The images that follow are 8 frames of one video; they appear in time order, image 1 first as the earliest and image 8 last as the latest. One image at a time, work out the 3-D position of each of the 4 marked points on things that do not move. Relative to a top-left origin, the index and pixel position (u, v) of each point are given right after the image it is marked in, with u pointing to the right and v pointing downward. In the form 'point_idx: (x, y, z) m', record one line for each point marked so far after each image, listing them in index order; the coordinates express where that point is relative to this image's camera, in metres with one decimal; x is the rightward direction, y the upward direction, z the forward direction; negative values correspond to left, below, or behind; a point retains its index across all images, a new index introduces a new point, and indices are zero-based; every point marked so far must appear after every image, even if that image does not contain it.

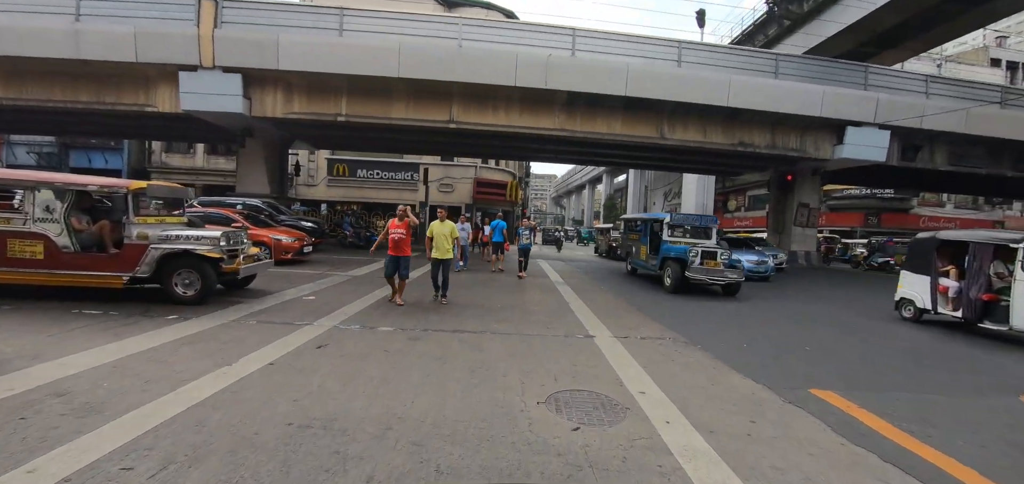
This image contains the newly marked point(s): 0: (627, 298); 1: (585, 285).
0: (+3.2, -1.5, +10.9) m
1: (+2.4, -1.3, +12.6) m
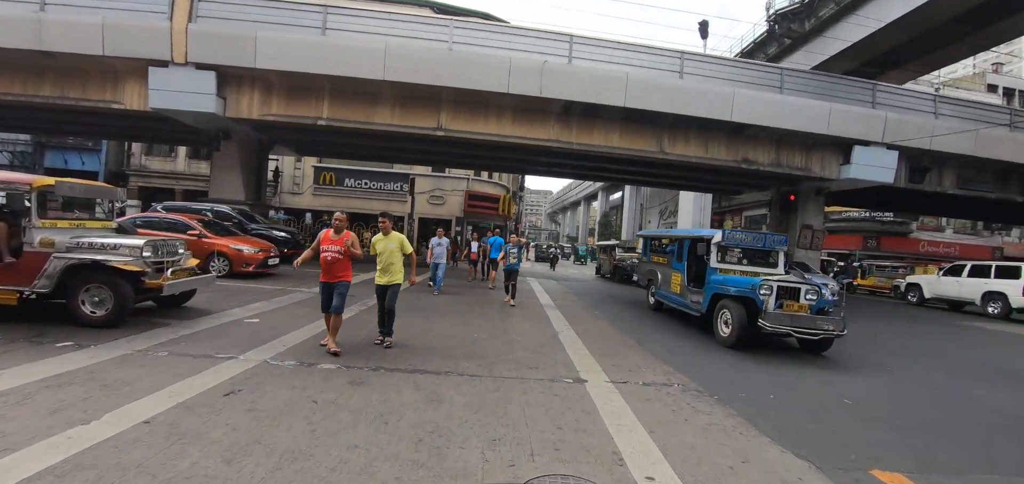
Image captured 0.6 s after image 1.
0: (+2.8, -2.0, +9.6) m
1: (+1.8, -1.8, +11.3) m
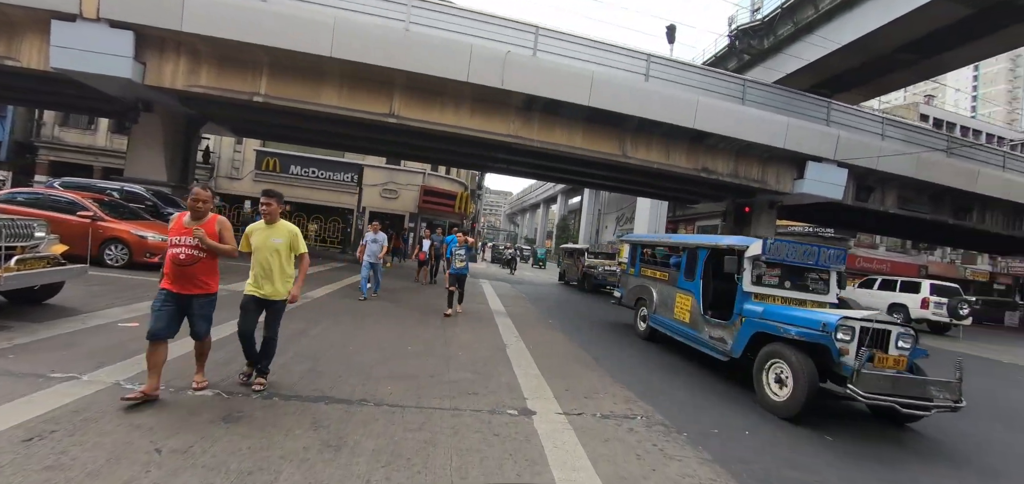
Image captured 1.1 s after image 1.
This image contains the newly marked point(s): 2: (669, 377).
0: (+1.5, -2.1, +8.7) m
1: (+0.5, -1.9, +10.3) m
2: (+2.7, -2.3, +6.6) m
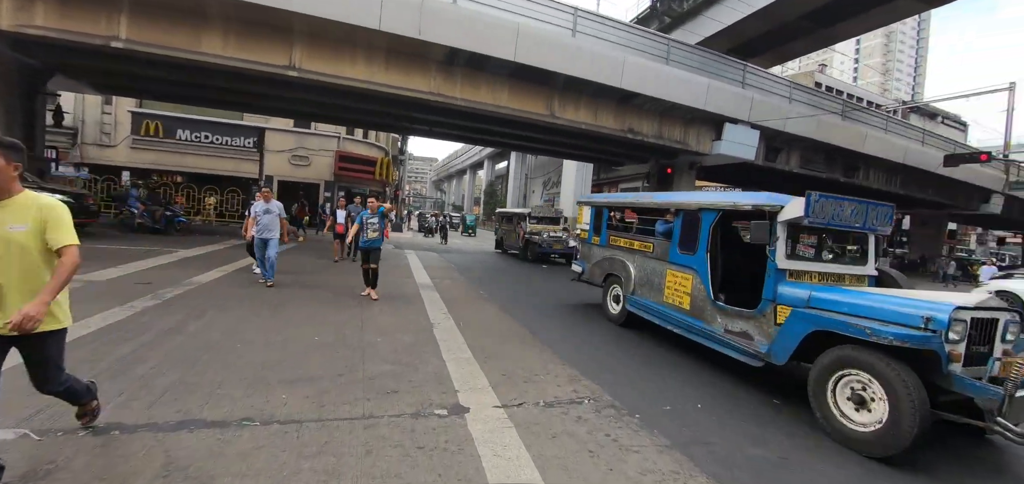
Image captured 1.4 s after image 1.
0: (+0.1, -1.4, +8.2) m
1: (-1.3, -1.1, +9.5) m
2: (+1.6, -1.6, +6.3) m
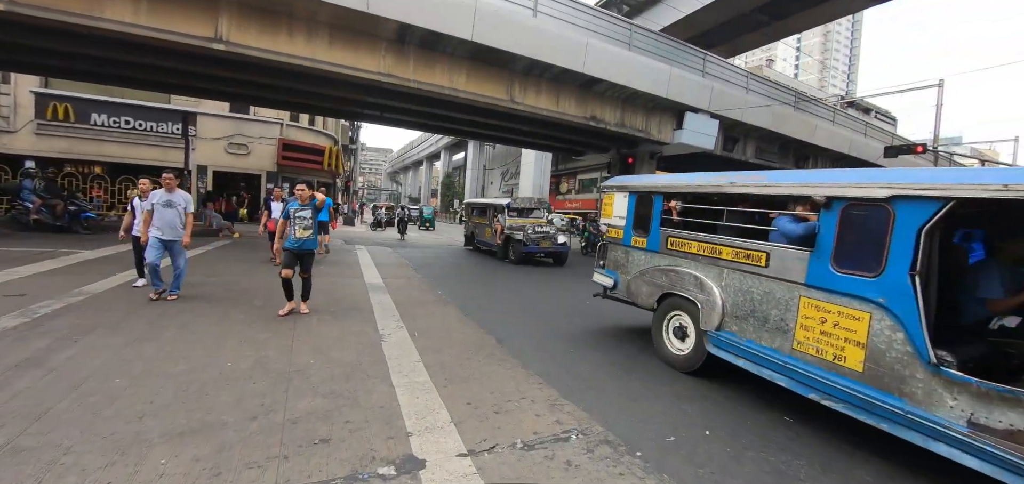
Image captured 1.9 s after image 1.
0: (-0.6, -1.3, +7.3) m
1: (-2.1, -1.0, +8.5) m
2: (+1.1, -1.6, +5.6) m
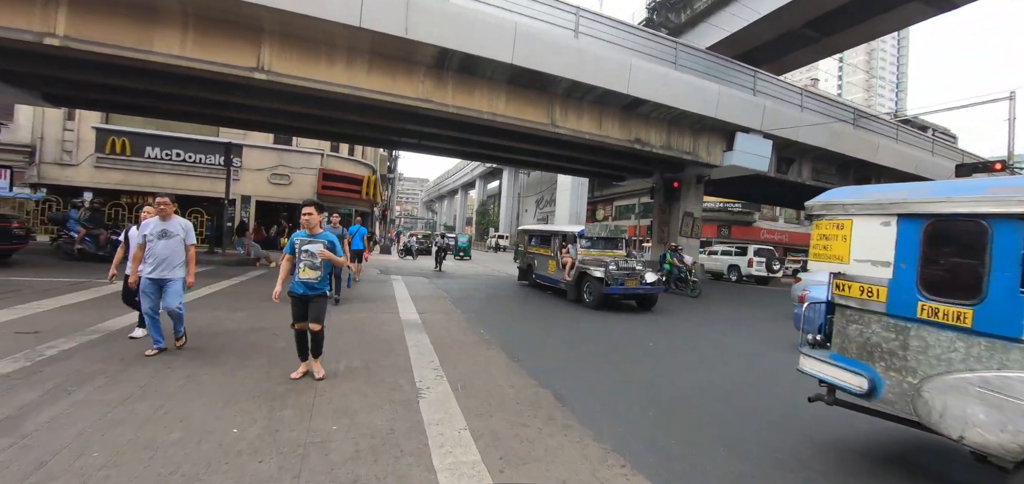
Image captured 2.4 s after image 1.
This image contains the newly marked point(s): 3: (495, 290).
0: (+0.3, -1.8, +6.3) m
1: (-1.1, -1.6, +7.6) m
2: (+1.9, -2.0, +4.4) m
3: (-0.5, -1.6, +12.4) m
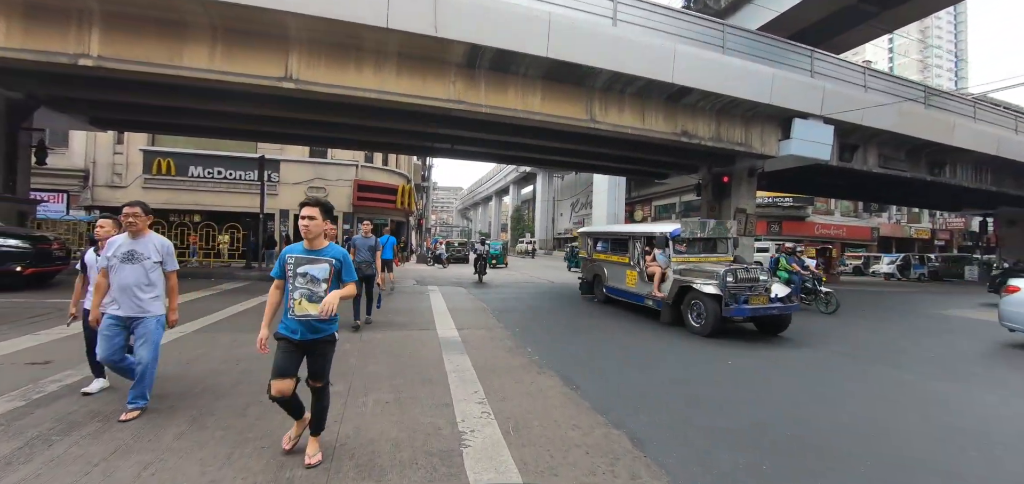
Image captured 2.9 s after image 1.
0: (+1.1, -1.9, +5.3) m
1: (-0.2, -1.7, +6.7) m
2: (+2.5, -1.9, +3.3) m
3: (+0.8, -1.8, +11.5) m
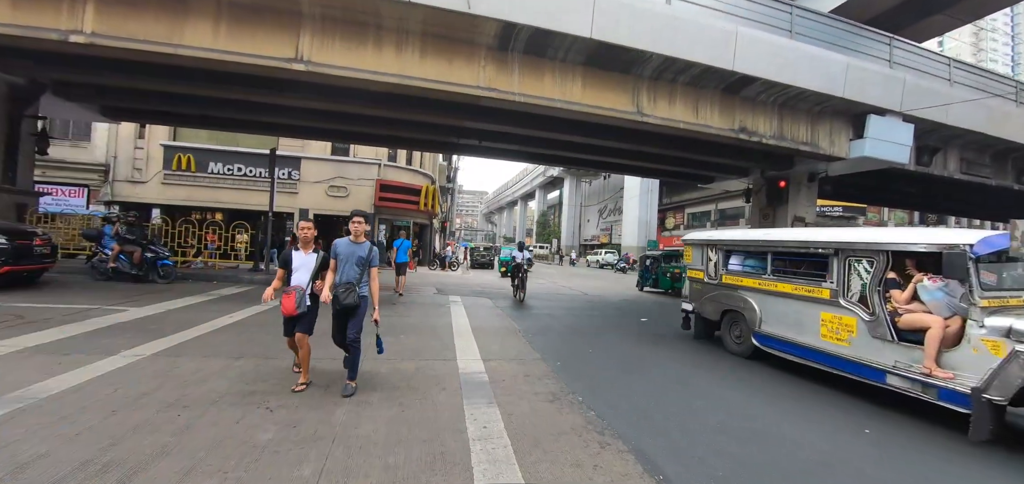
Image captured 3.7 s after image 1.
0: (+1.5, -2.0, +3.7) m
1: (+0.4, -1.9, +5.2) m
2: (+2.8, -2.1, +1.6) m
3: (+1.6, -2.0, +9.9) m
